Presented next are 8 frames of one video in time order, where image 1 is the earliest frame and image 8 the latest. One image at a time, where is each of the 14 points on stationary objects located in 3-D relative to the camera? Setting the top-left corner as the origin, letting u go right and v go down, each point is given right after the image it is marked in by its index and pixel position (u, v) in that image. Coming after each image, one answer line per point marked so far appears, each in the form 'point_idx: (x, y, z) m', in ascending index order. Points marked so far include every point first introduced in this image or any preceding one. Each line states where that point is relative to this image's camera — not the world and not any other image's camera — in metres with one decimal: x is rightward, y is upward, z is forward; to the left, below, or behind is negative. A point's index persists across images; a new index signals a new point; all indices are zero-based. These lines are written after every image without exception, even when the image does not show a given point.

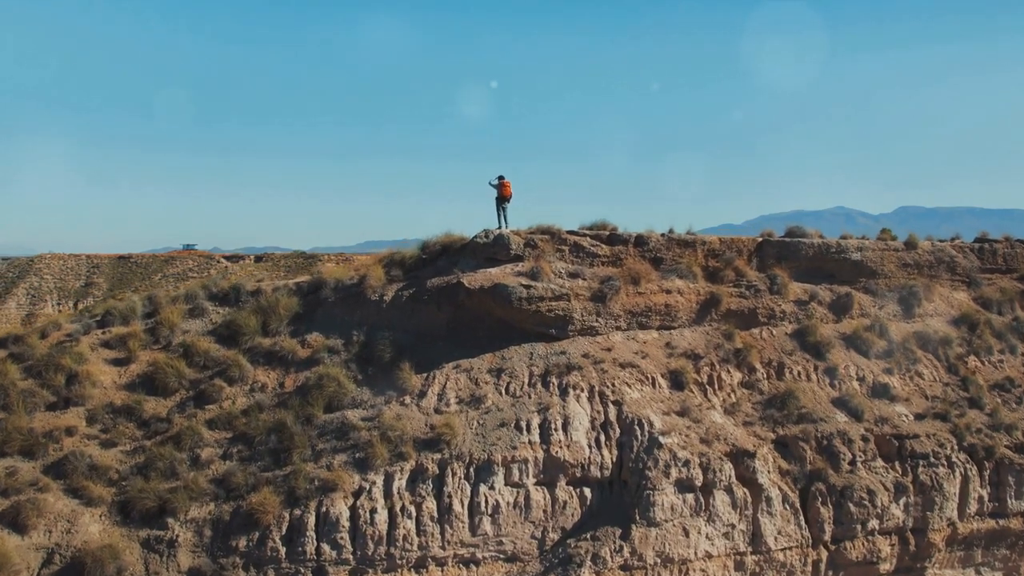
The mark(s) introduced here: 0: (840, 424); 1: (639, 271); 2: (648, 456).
0: (+5.8, -2.4, +12.3) m
1: (+2.3, +0.3, +12.7) m
2: (+2.1, -2.6, +10.7) m
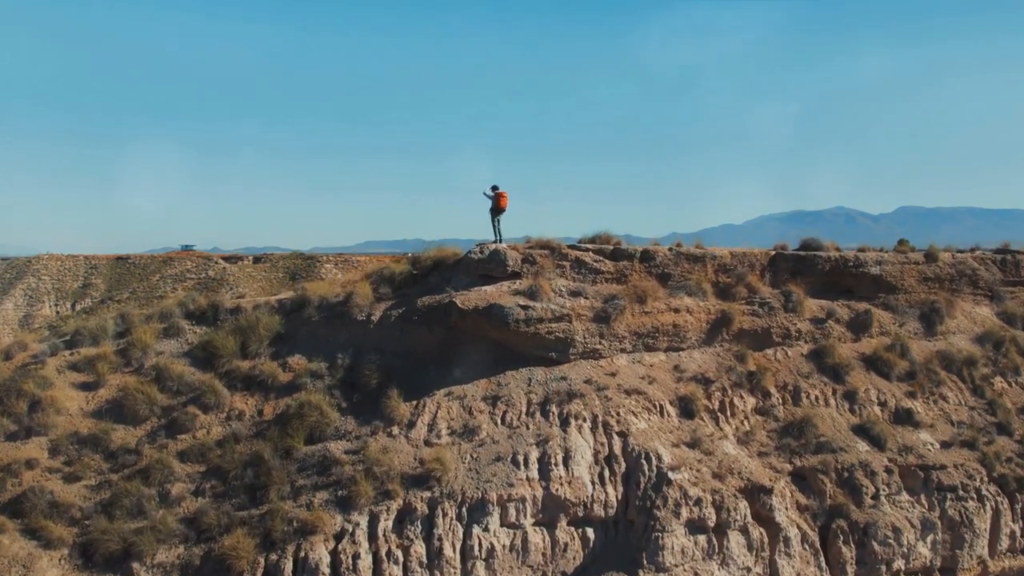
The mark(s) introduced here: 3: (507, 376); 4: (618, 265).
0: (+5.8, -2.7, +11.4) m
1: (+2.3, 0.0, +11.8) m
2: (+2.0, -2.9, +9.8) m
3: (-0.1, -1.4, +10.8) m
4: (+1.8, +0.4, +12.0) m
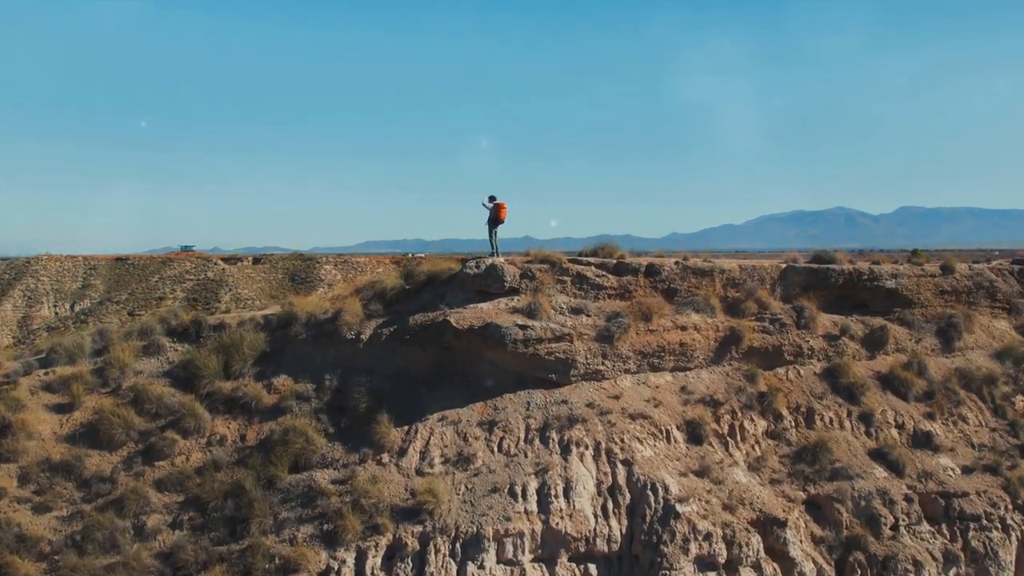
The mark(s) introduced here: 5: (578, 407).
0: (+5.7, -3.0, +10.8) m
1: (+2.2, -0.3, +11.2) m
2: (+2.0, -3.2, +9.2) m
3: (-0.1, -1.6, +10.2) m
4: (+1.8, +0.1, +11.4) m
5: (+1.0, -1.7, +10.2) m
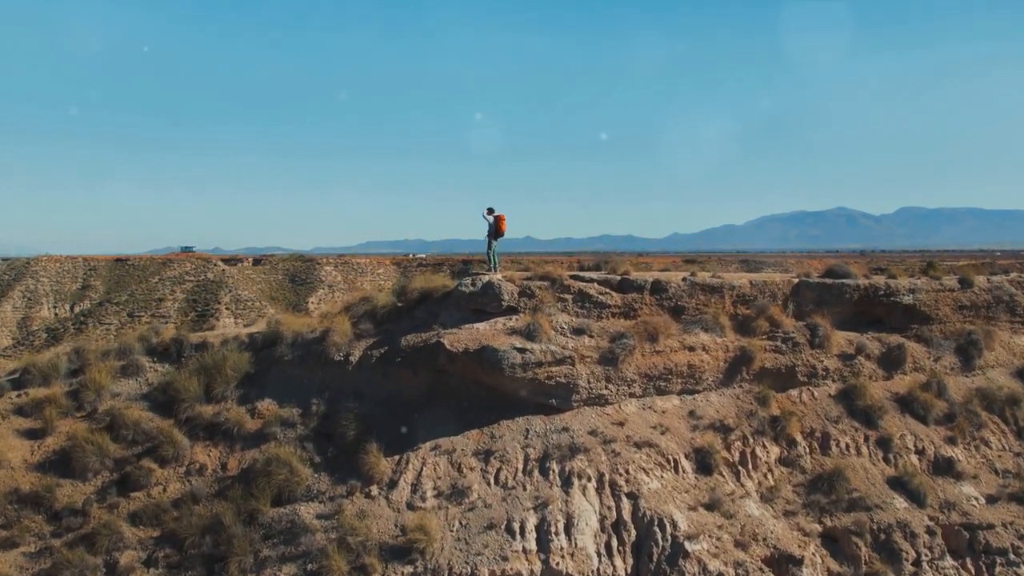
0: (+5.7, -3.3, +10.2) m
1: (+2.2, -0.6, +10.6) m
2: (+2.0, -3.4, +8.6) m
3: (-0.1, -1.9, +9.6) m
4: (+1.8, -0.2, +10.8) m
5: (+0.9, -2.0, +9.5) m
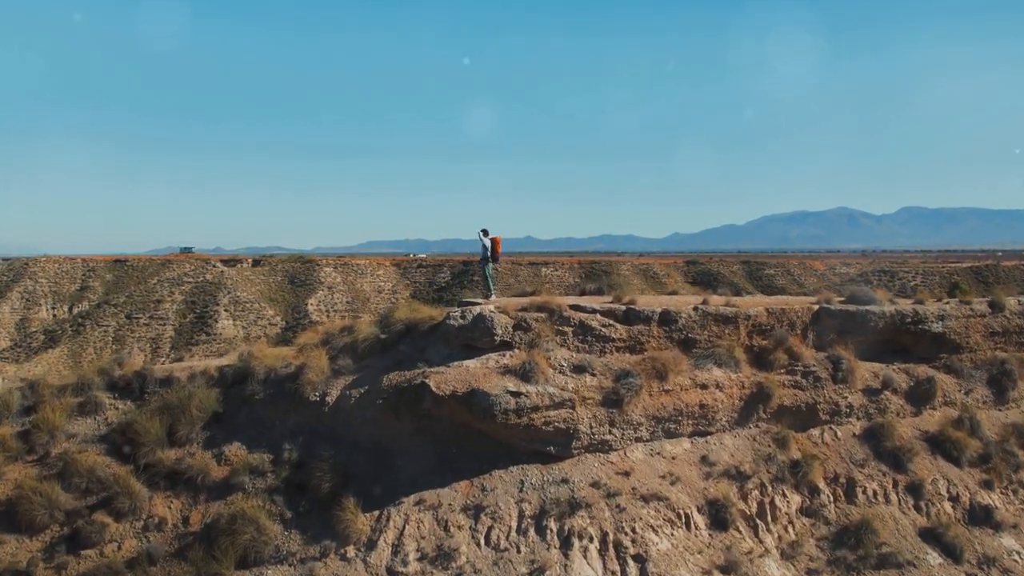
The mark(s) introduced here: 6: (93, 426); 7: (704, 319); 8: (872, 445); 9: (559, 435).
0: (+5.6, -3.7, +9.2) m
1: (+2.1, -1.0, +9.6) m
2: (+1.9, -3.9, +7.6) m
3: (-0.2, -2.4, +8.6) m
4: (+1.7, -0.6, +9.8) m
5: (+0.9, -2.5, +8.6) m
6: (-6.0, -1.9, +9.9) m
7: (+2.8, -0.5, +10.3) m
8: (+5.4, -2.3, +10.4) m
9: (+0.6, -1.8, +8.8) m
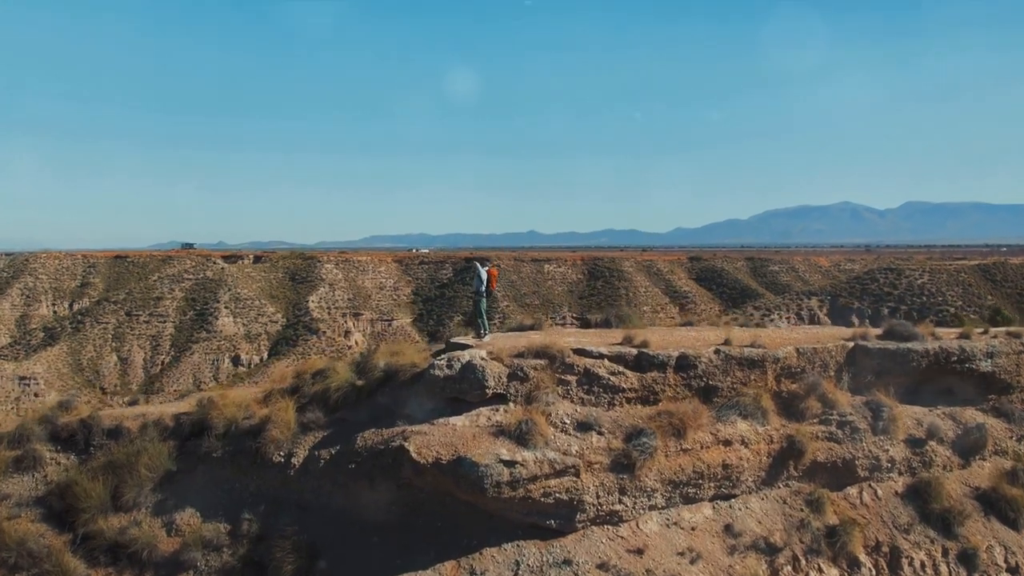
0: (+5.5, -4.3, +7.9) m
1: (+2.1, -1.5, +8.3) m
2: (+1.8, -4.4, +6.3) m
3: (-0.3, -2.9, +7.4) m
4: (+1.6, -1.1, +8.5) m
5: (+0.8, -3.0, +7.3) m
6: (-6.0, -2.4, +8.6) m
7: (+2.8, -1.0, +9.0) m
8: (+5.3, -2.9, +9.2) m
9: (+0.5, -2.4, +7.5) m
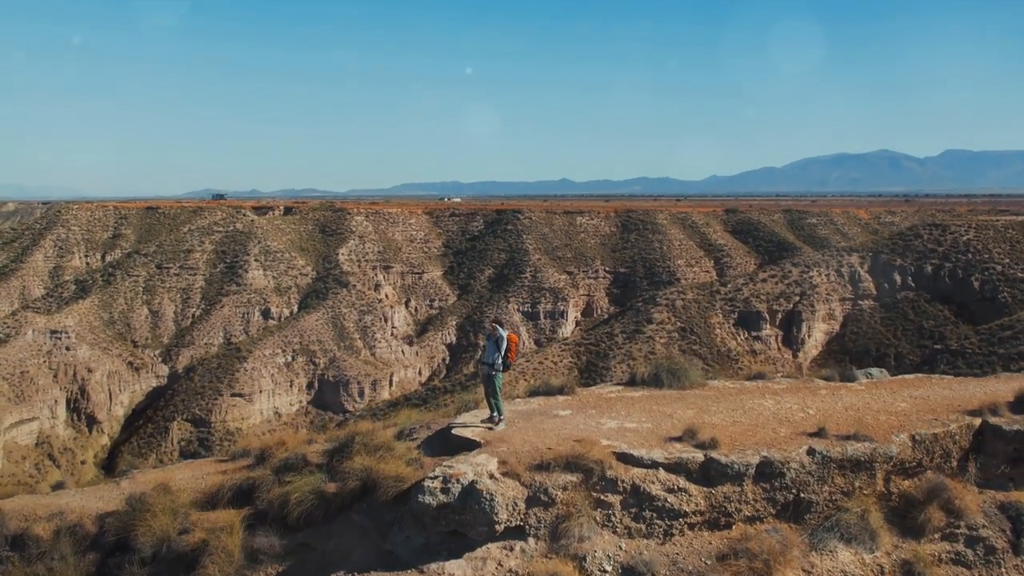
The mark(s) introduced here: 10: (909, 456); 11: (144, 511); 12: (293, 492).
0: (+5.7, -5.1, +5.7) m
1: (+2.2, -2.3, +6.1) m
2: (+1.8, -5.3, +4.3) m
3: (-0.2, -3.7, +5.3) m
4: (+1.8, -1.9, +6.3) m
5: (+0.9, -3.8, +5.2) m
6: (-5.8, -3.1, +6.8) m
7: (+3.0, -1.7, +6.7) m
8: (+5.5, -3.6, +6.8) m
9: (+0.7, -3.2, +5.4) m
10: (+4.1, -1.7, +7.1) m
11: (-3.6, -2.2, +6.9) m
12: (-2.0, -1.9, +6.5) m
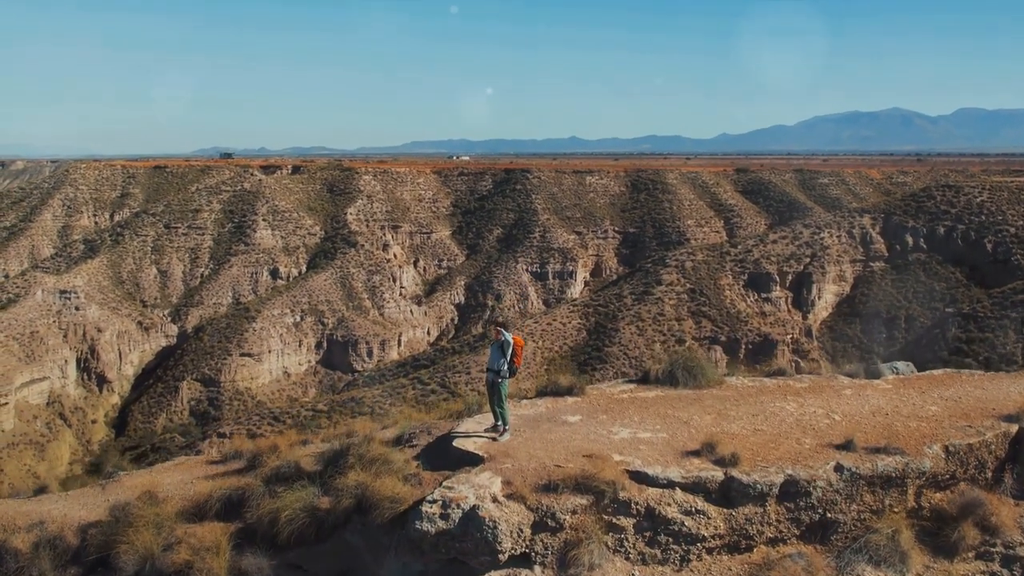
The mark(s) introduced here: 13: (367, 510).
0: (+5.7, -5.2, +5.4) m
1: (+2.3, -2.4, +5.6) m
2: (+1.8, -5.5, +4.1) m
3: (-0.2, -3.8, +5.0) m
4: (+1.9, -1.9, +5.8) m
5: (+0.9, -3.9, +4.9) m
6: (-5.8, -3.1, +6.5) m
7: (+3.0, -1.7, +6.2) m
8: (+5.6, -3.7, +6.4) m
9: (+0.7, -3.3, +5.0) m
10: (+4.2, -1.8, +6.6) m
11: (-3.5, -2.2, +6.5) m
12: (-2.0, -1.9, +6.1) m
13: (-1.2, -1.8, +5.9) m
